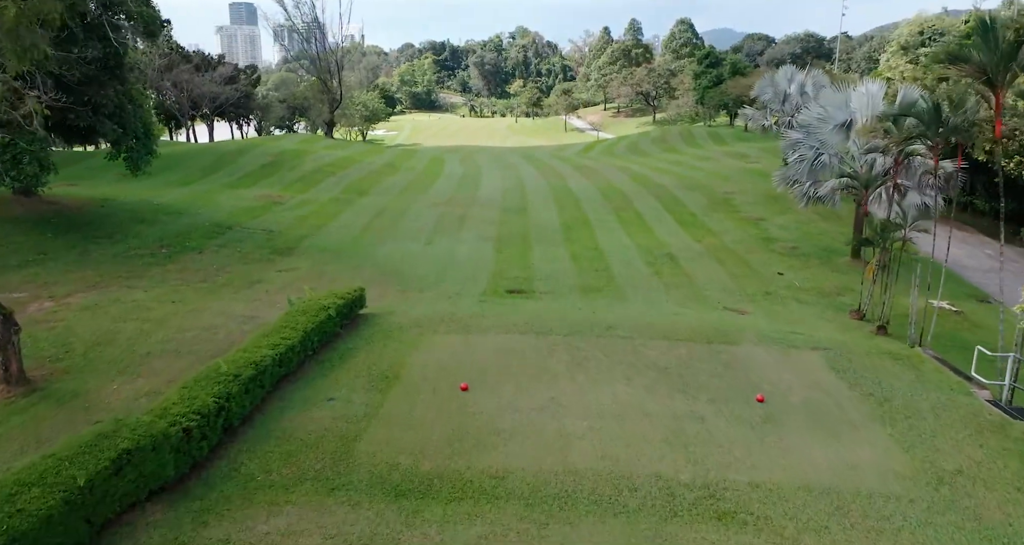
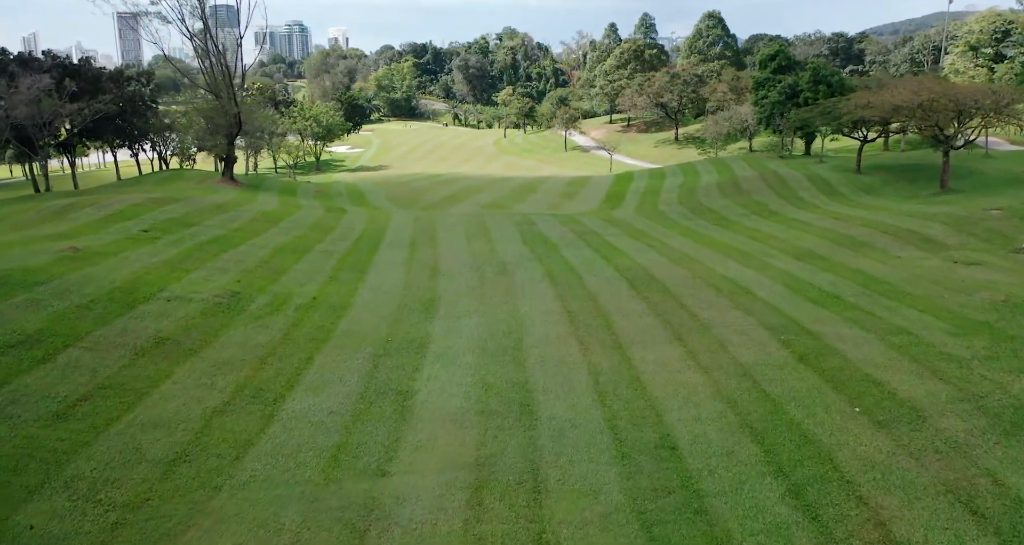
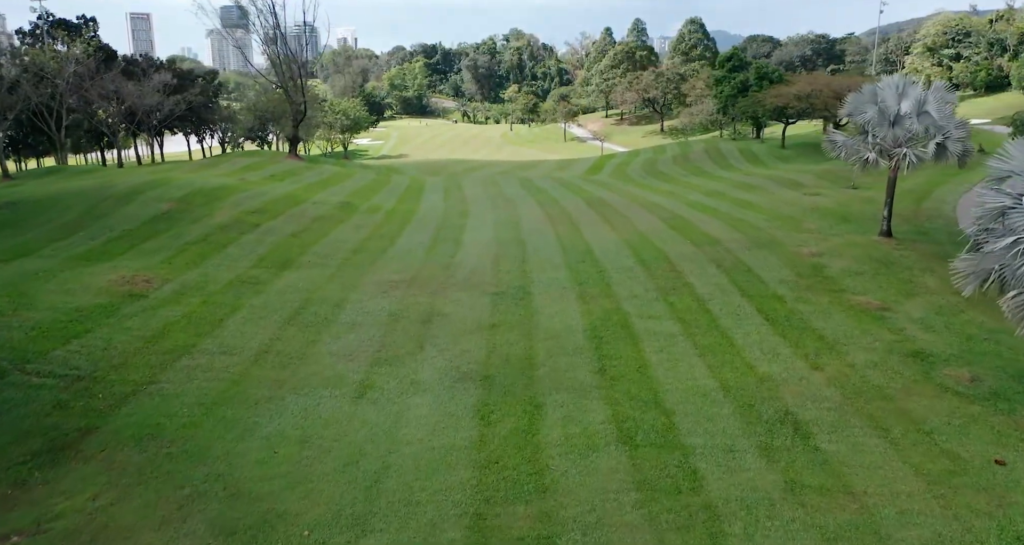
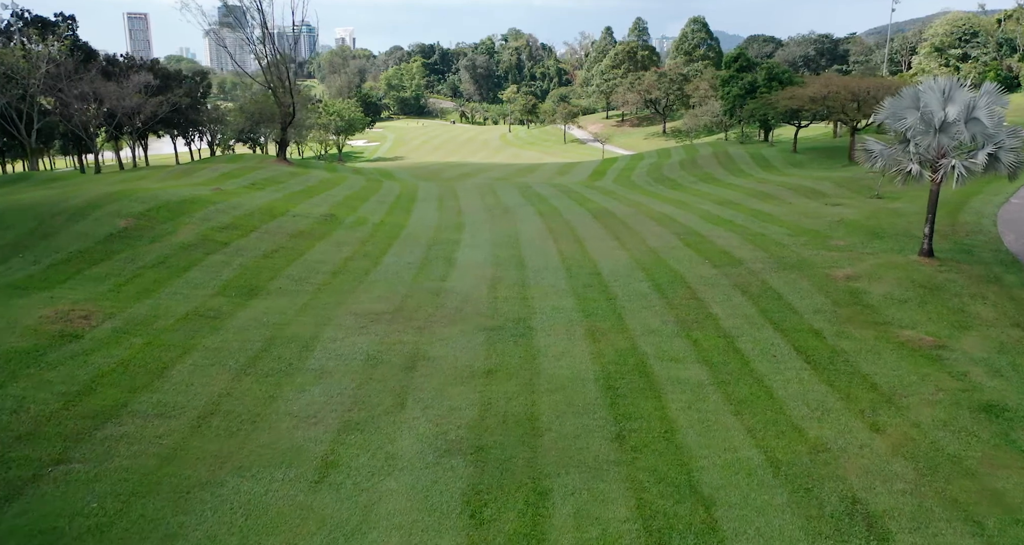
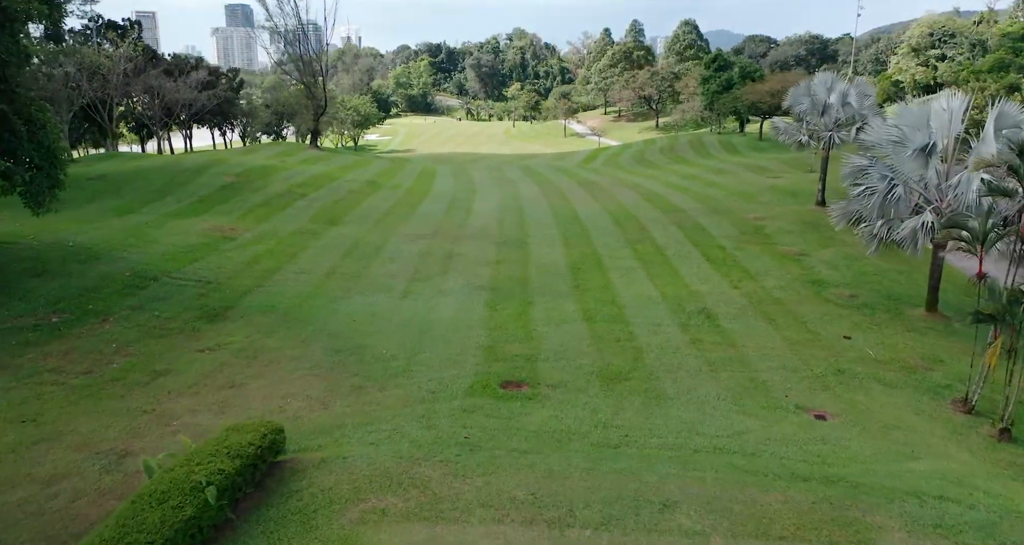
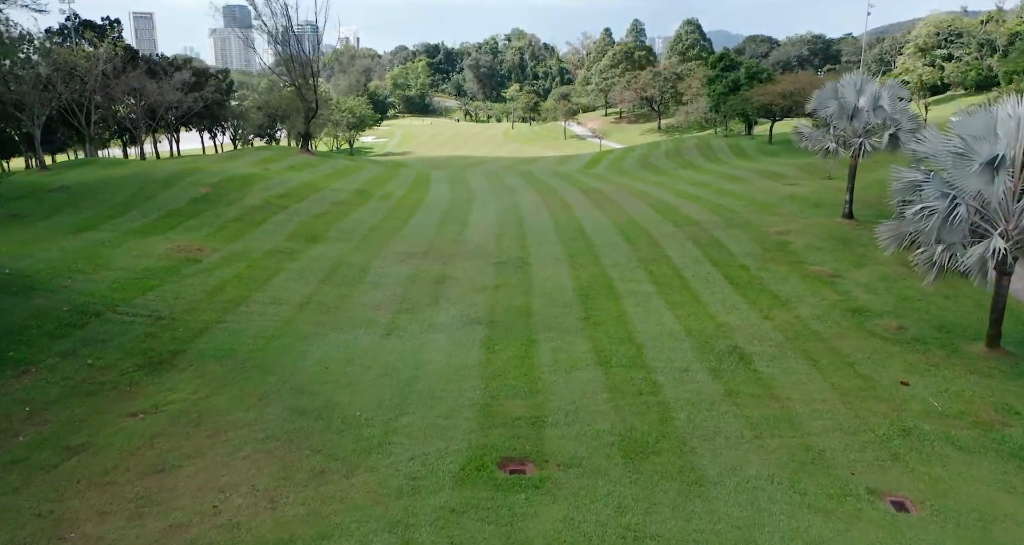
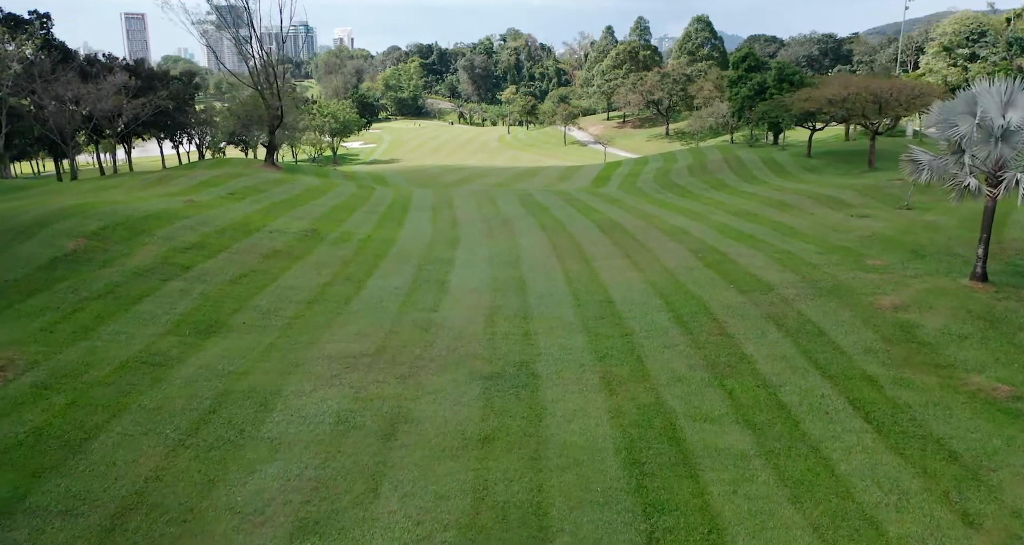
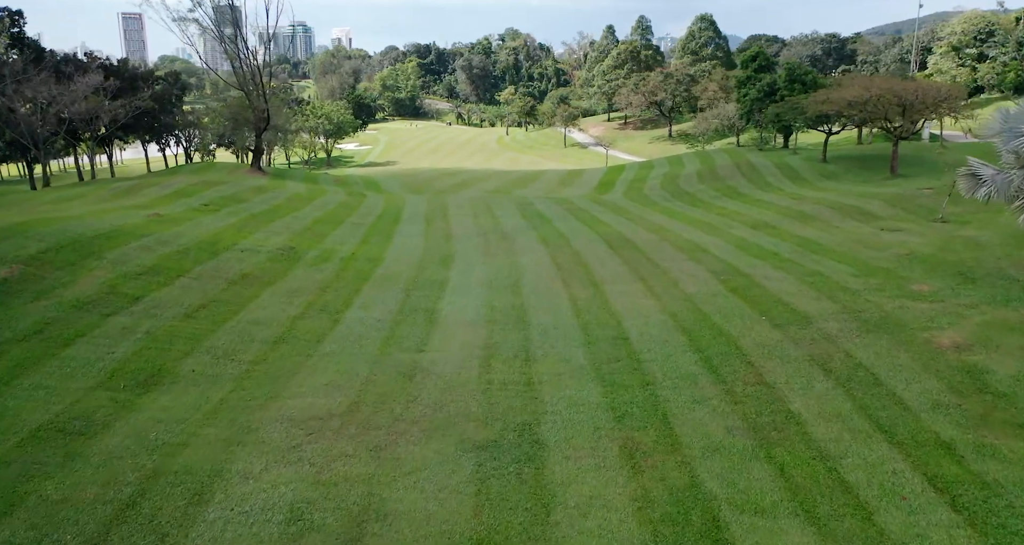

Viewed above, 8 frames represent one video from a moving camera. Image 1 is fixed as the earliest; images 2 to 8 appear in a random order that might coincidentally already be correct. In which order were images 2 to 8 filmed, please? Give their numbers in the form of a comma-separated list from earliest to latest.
5, 6, 3, 4, 7, 8, 2
